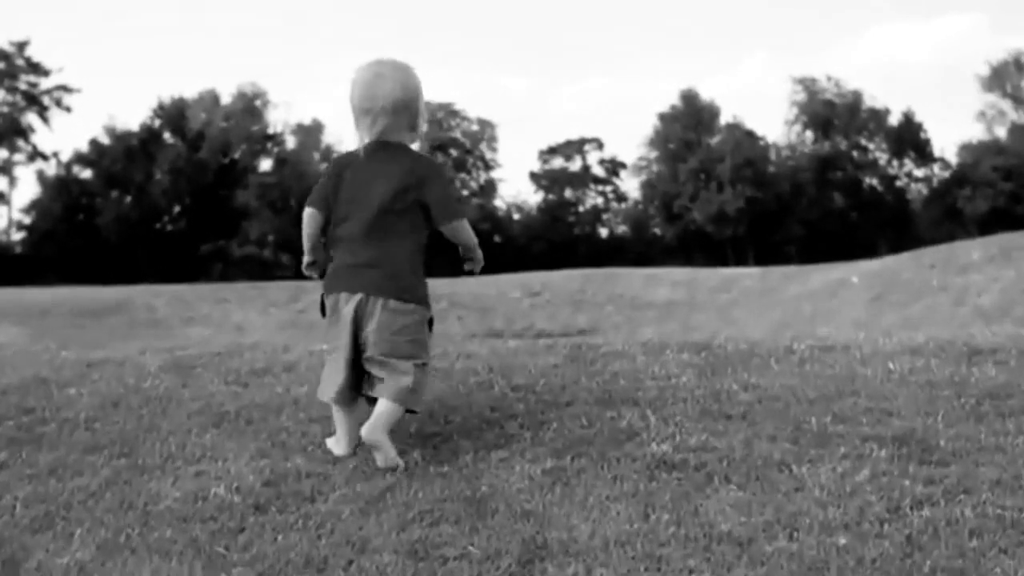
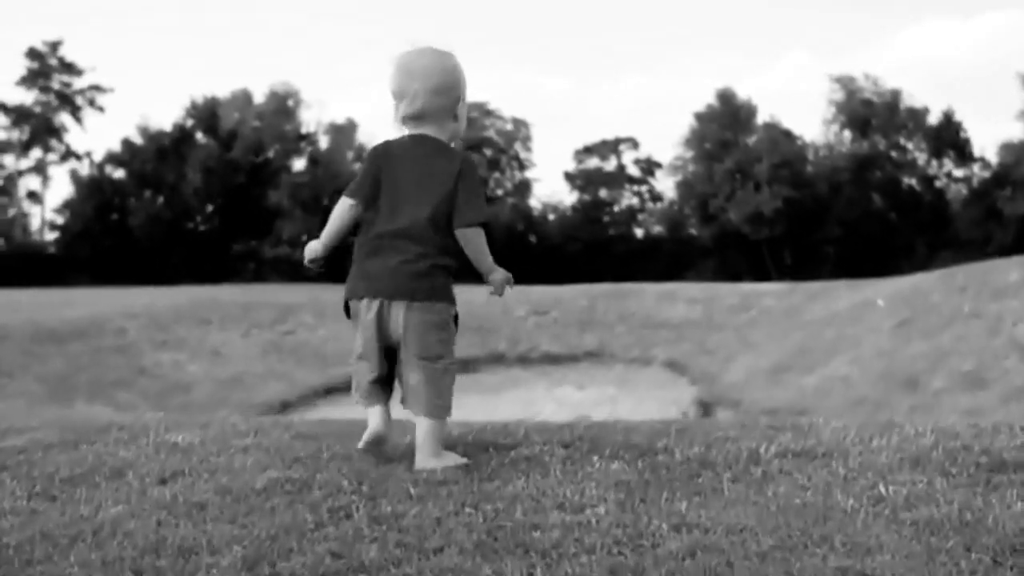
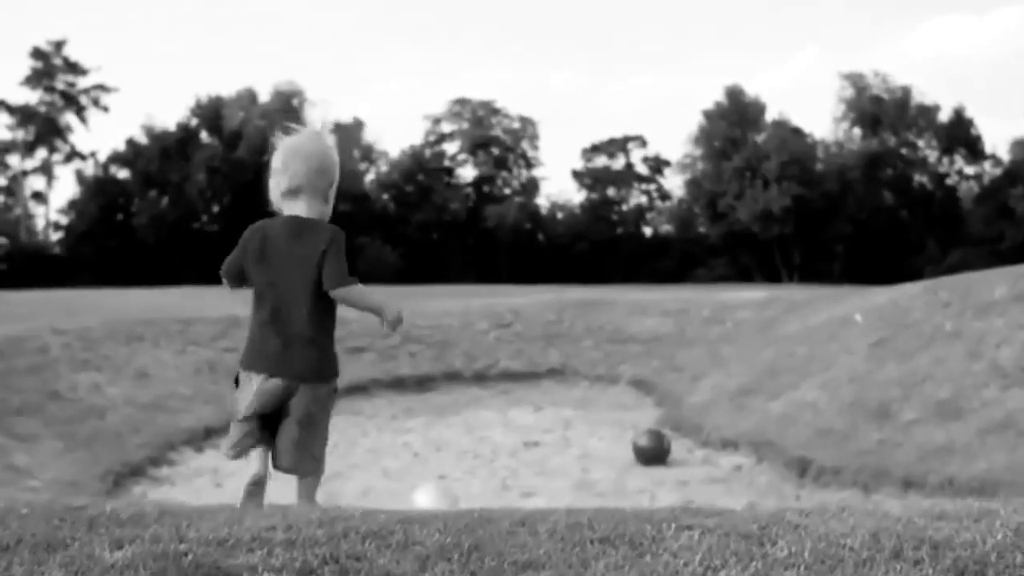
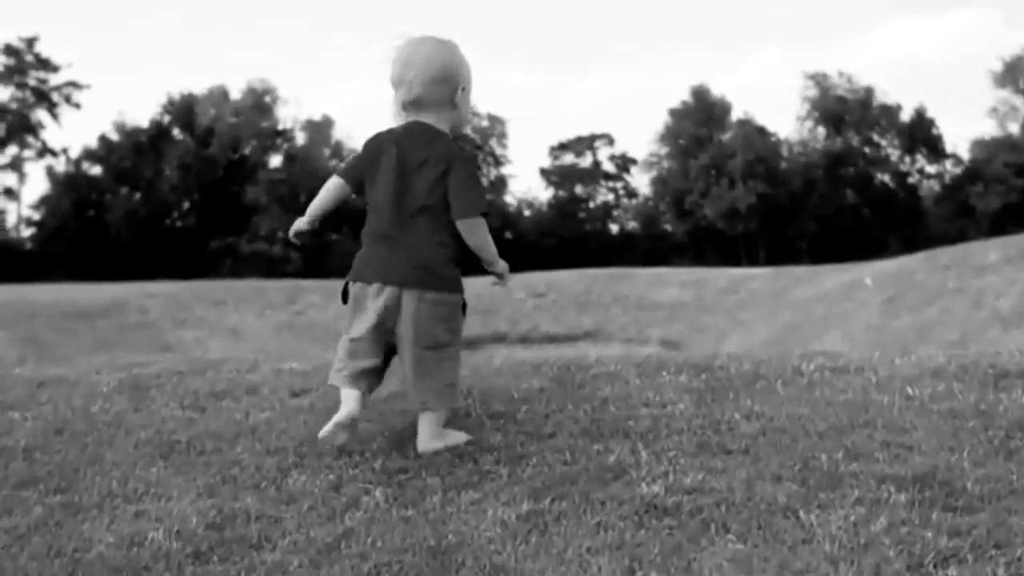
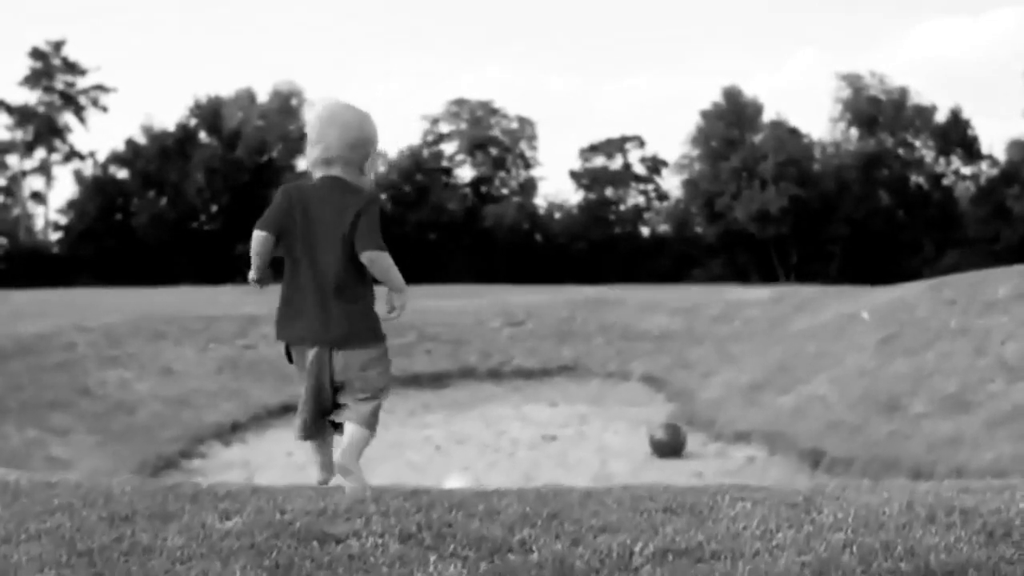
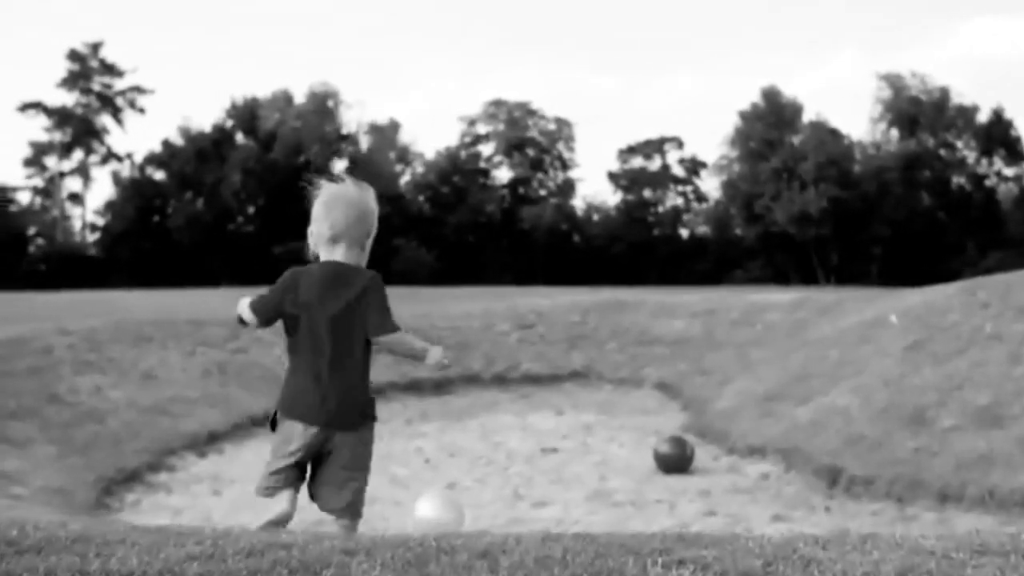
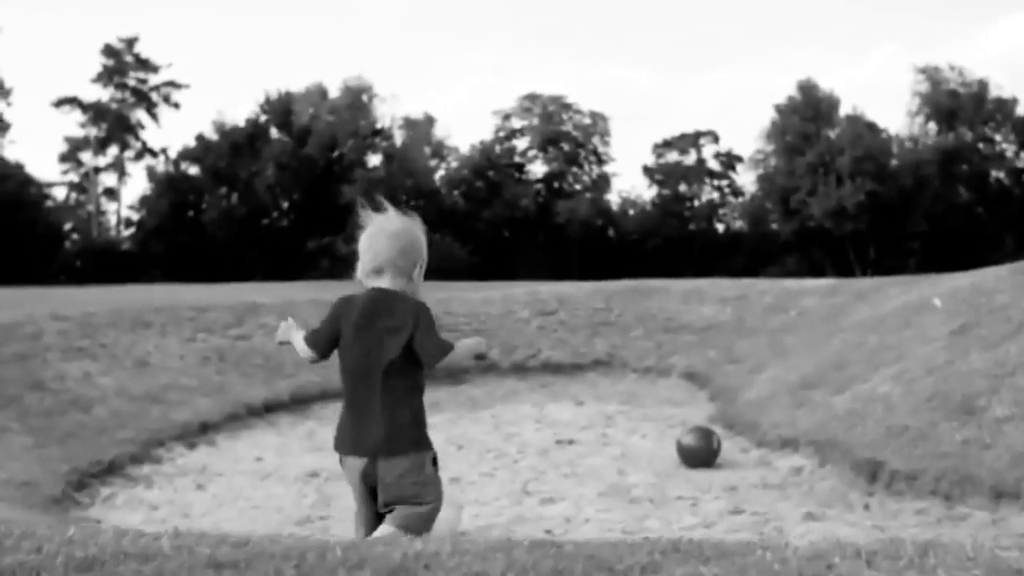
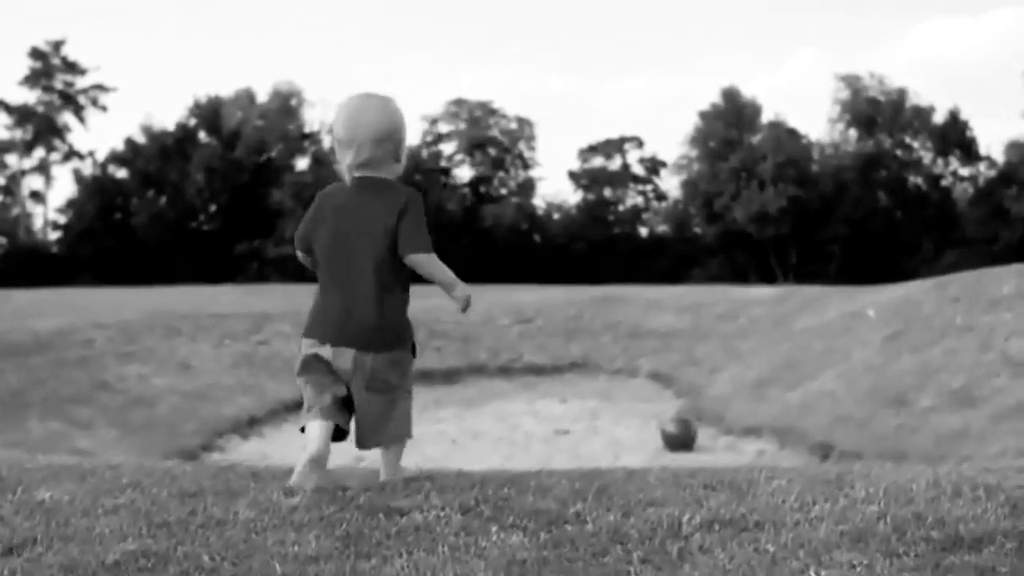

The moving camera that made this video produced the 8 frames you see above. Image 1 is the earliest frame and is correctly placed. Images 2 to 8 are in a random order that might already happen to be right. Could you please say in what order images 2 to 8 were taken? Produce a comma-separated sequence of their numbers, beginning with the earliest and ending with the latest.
4, 2, 8, 5, 3, 6, 7
